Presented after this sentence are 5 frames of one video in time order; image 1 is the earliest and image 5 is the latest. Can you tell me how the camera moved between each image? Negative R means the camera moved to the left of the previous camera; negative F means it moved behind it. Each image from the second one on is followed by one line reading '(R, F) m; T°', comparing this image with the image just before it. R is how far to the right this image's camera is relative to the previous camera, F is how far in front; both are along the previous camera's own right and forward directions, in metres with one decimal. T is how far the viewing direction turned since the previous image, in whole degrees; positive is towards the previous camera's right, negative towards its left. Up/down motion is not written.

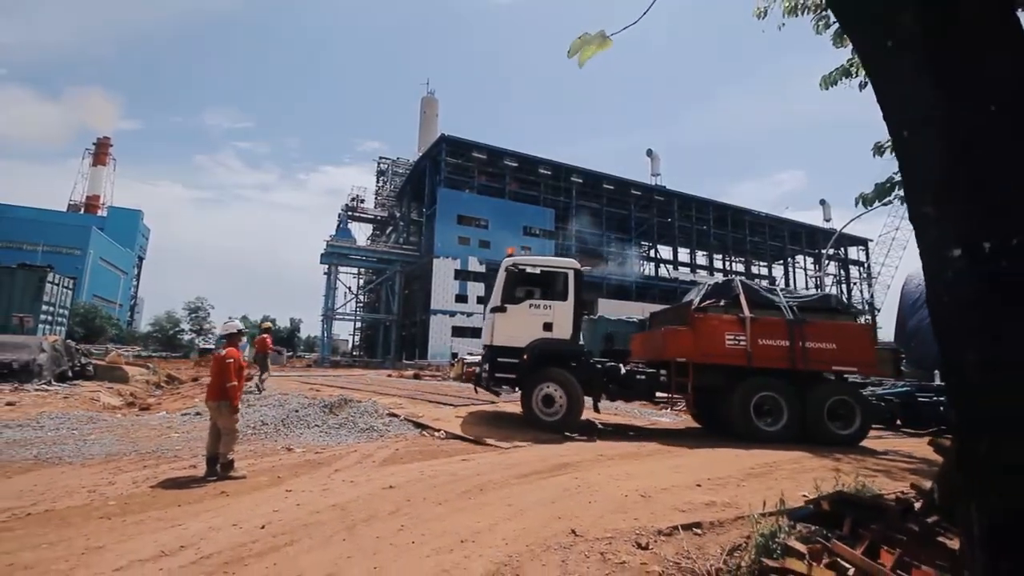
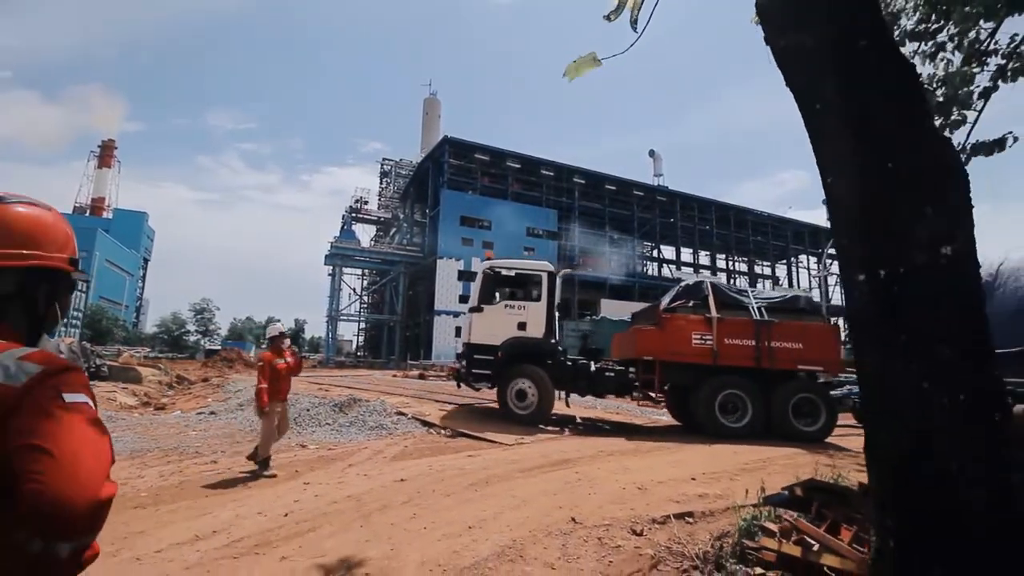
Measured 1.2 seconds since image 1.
(0.0, -0.4) m; 0°
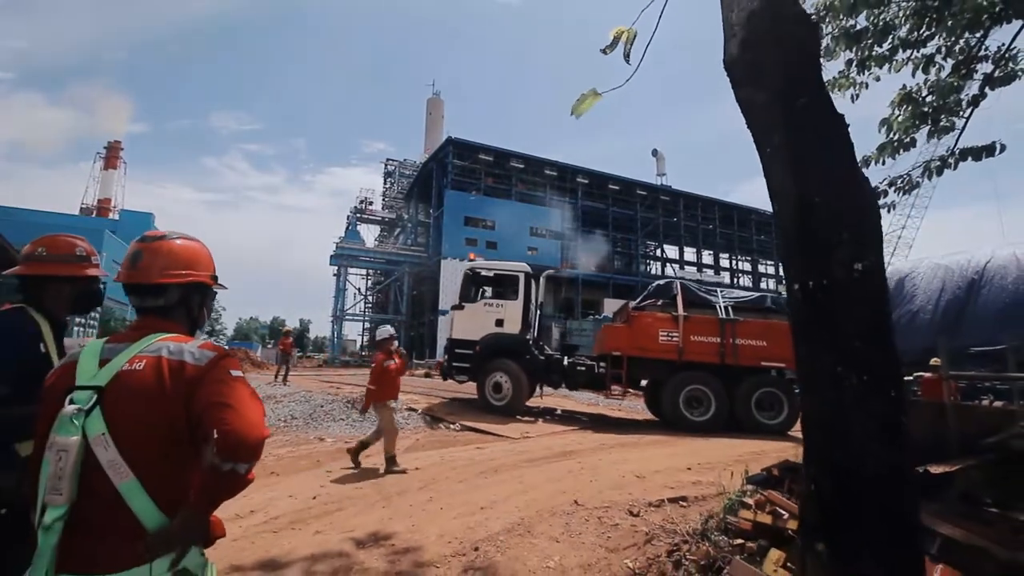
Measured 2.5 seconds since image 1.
(0.0, -0.5) m; 0°
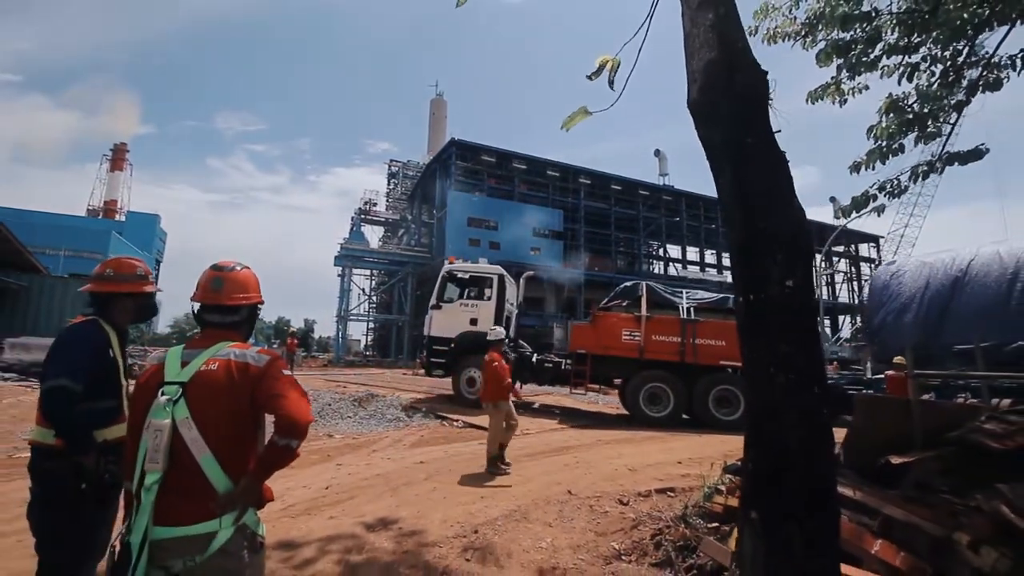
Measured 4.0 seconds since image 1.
(+0.1, -0.4) m; 0°
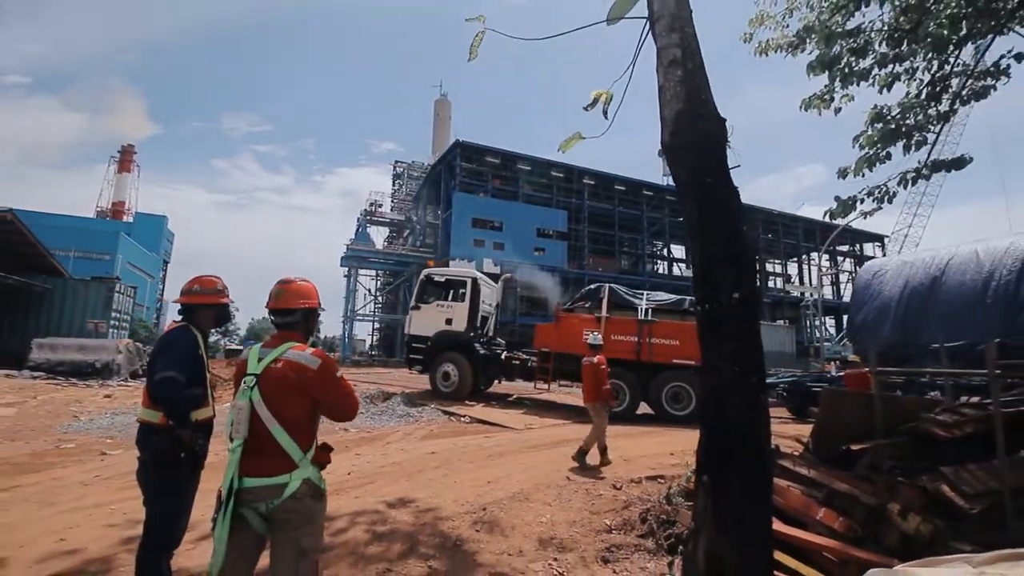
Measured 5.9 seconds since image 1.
(0.0, -0.7) m; 0°
